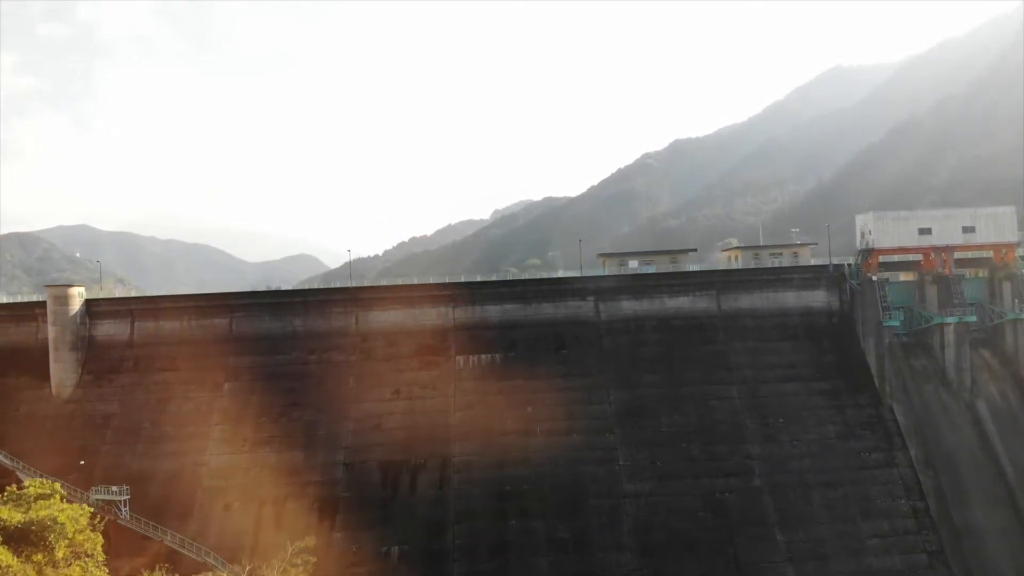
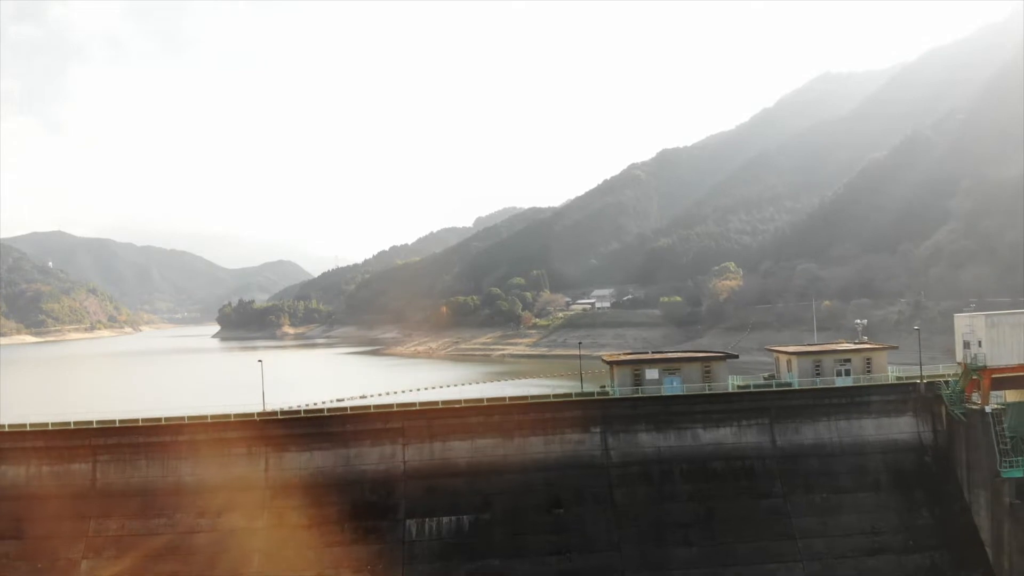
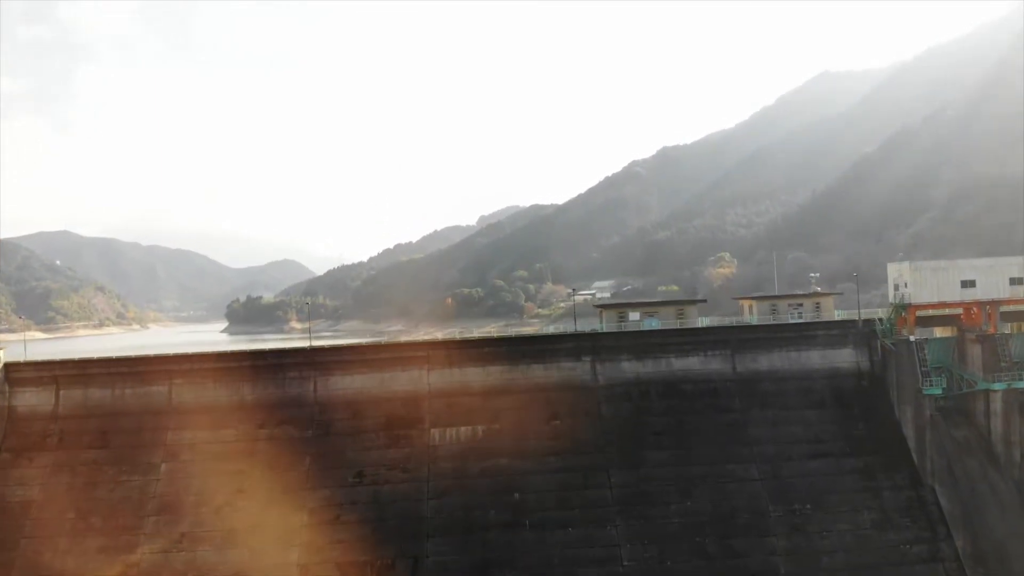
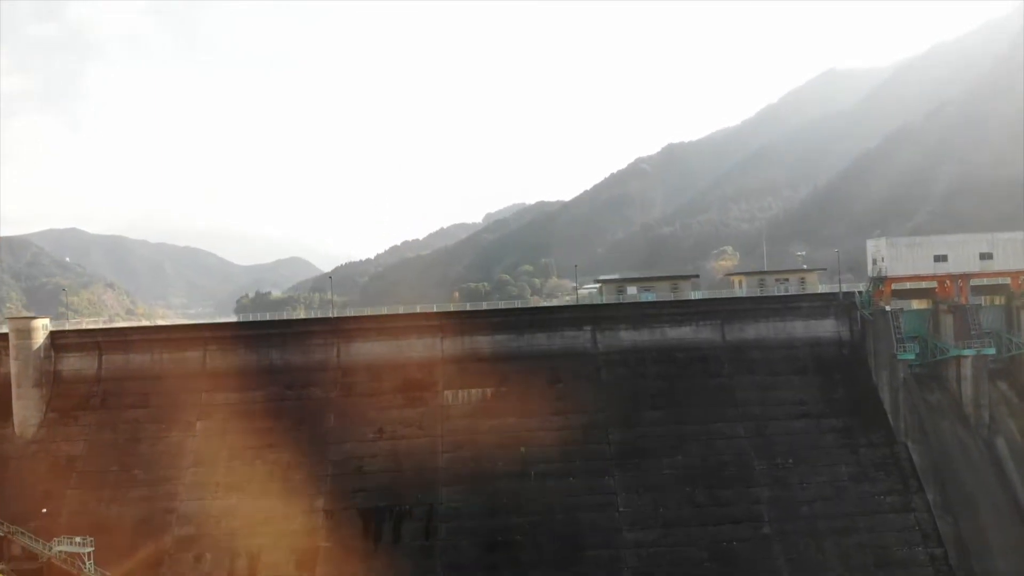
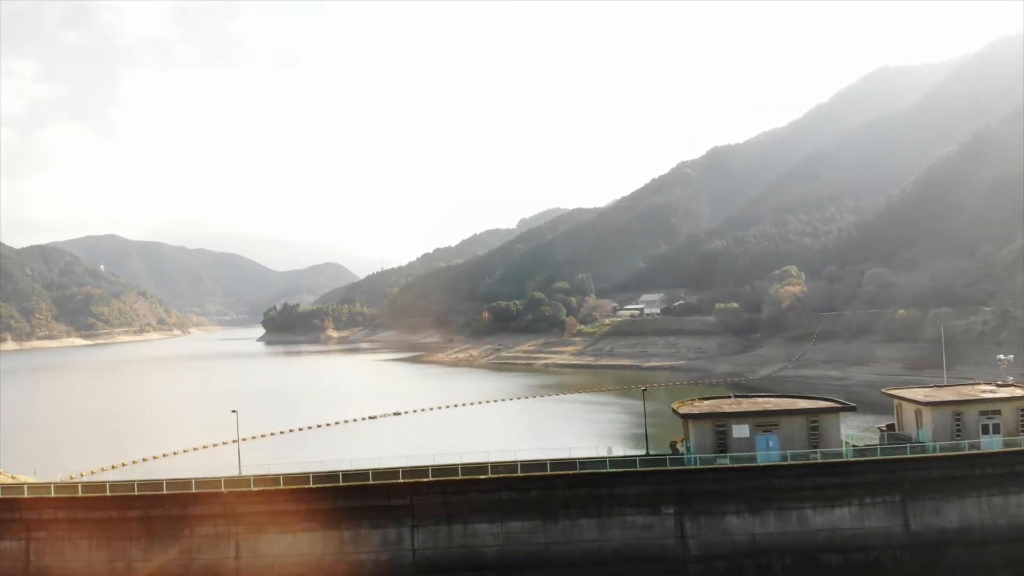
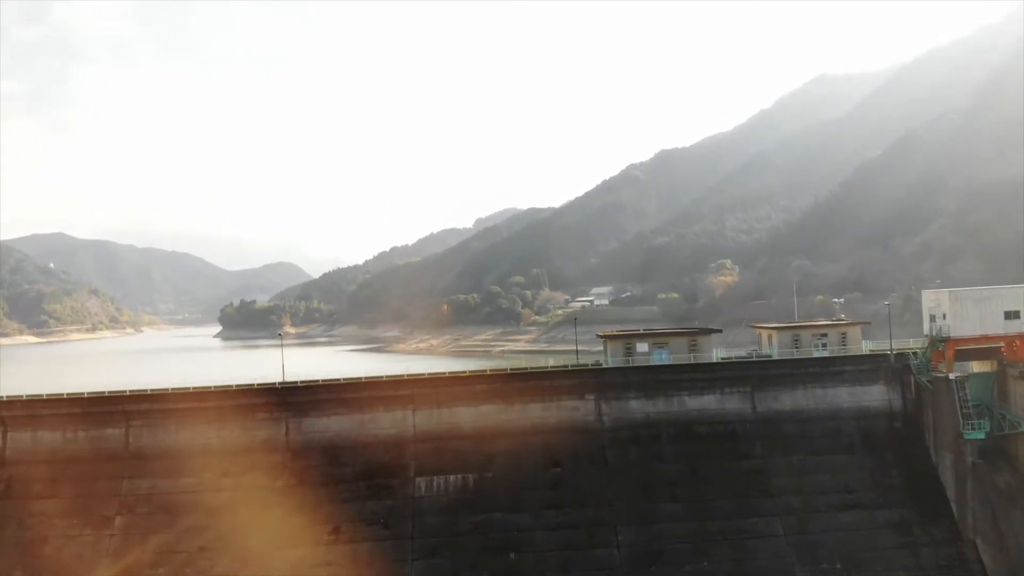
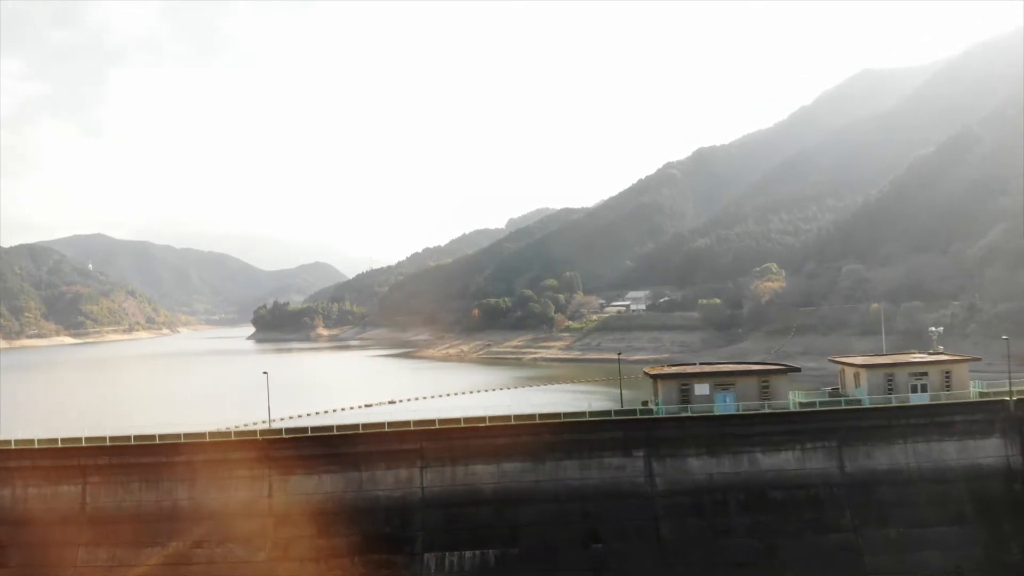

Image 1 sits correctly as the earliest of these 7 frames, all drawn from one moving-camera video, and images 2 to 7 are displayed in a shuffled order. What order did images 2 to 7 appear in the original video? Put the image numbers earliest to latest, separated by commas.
4, 3, 6, 2, 7, 5
